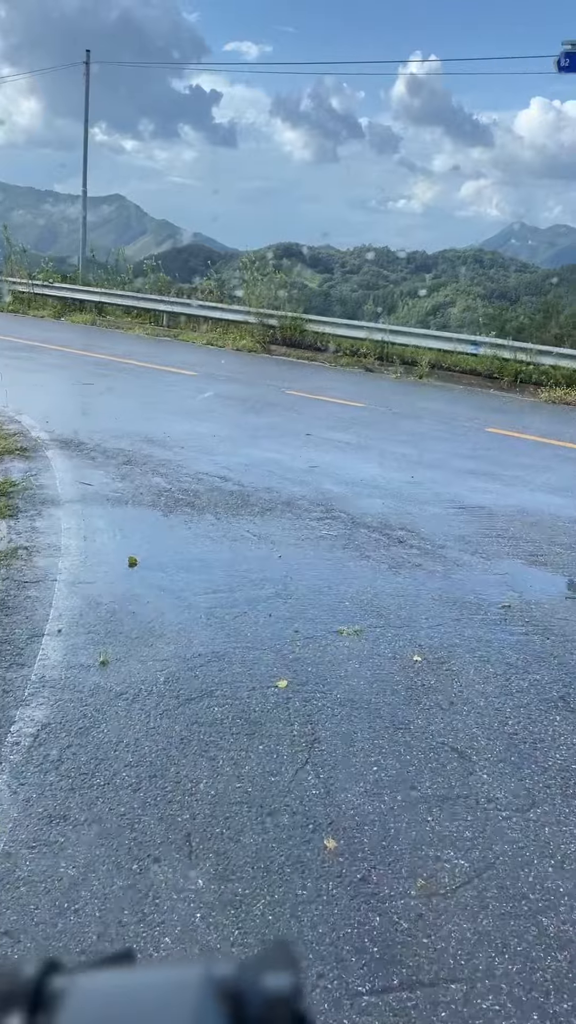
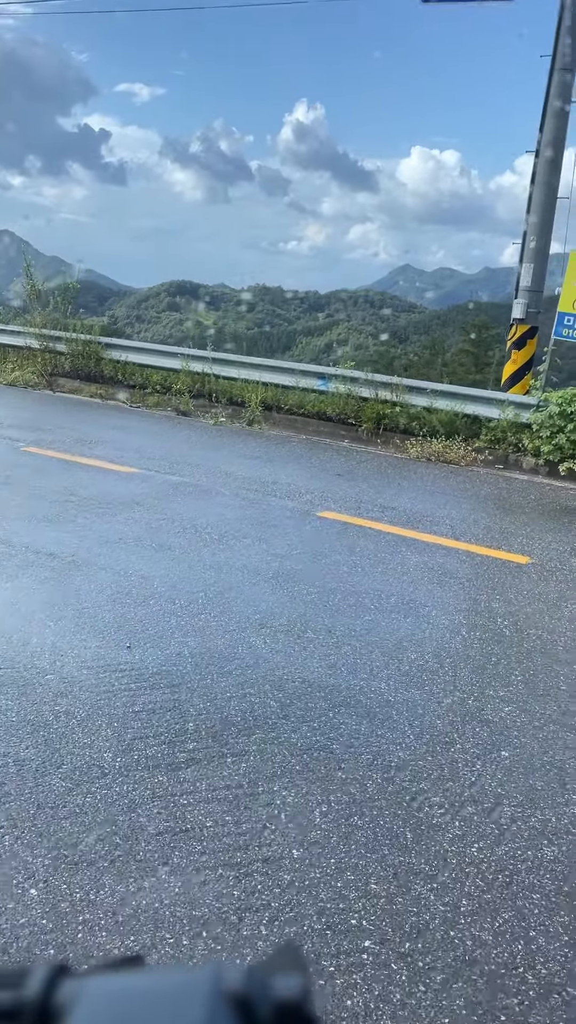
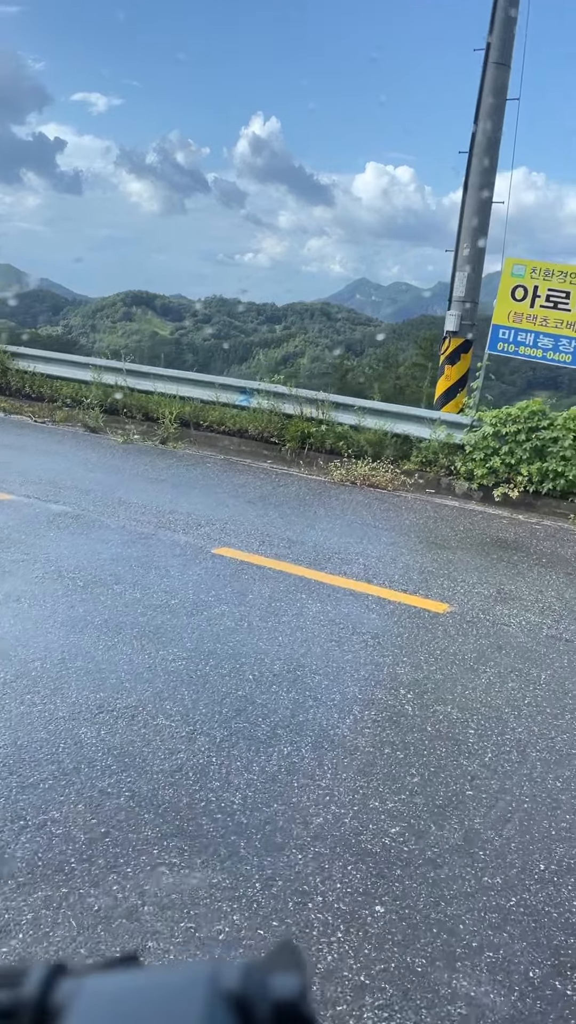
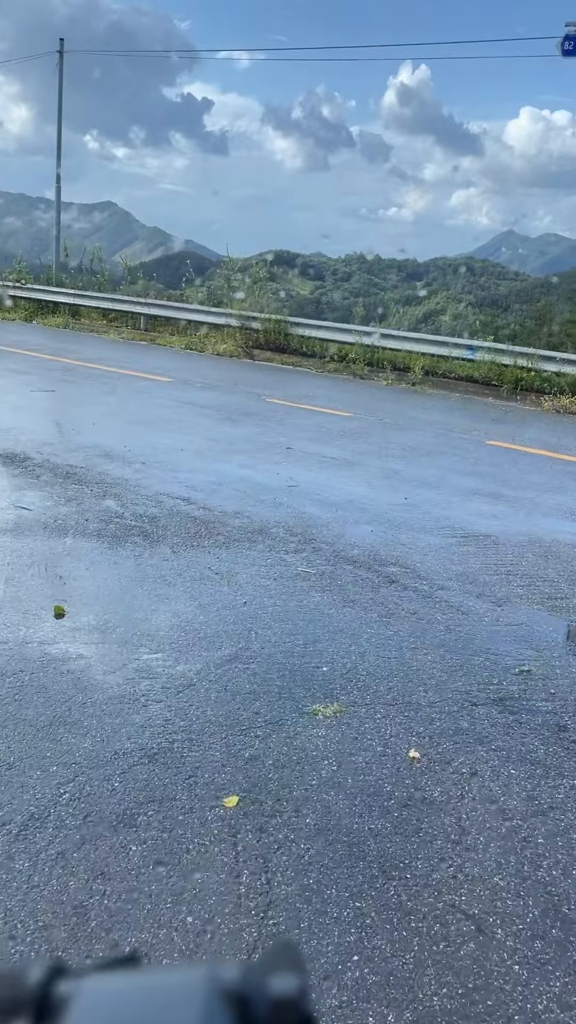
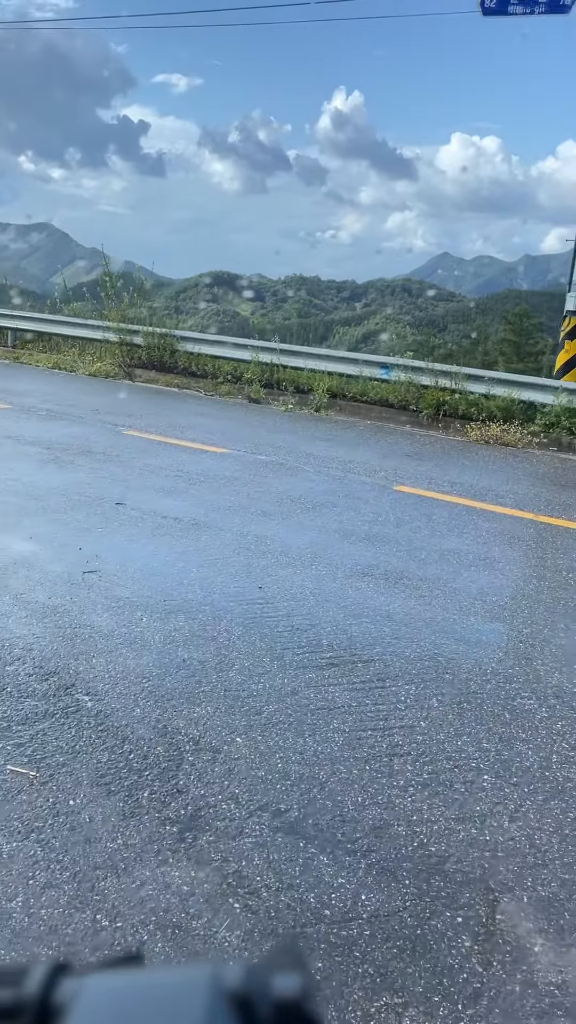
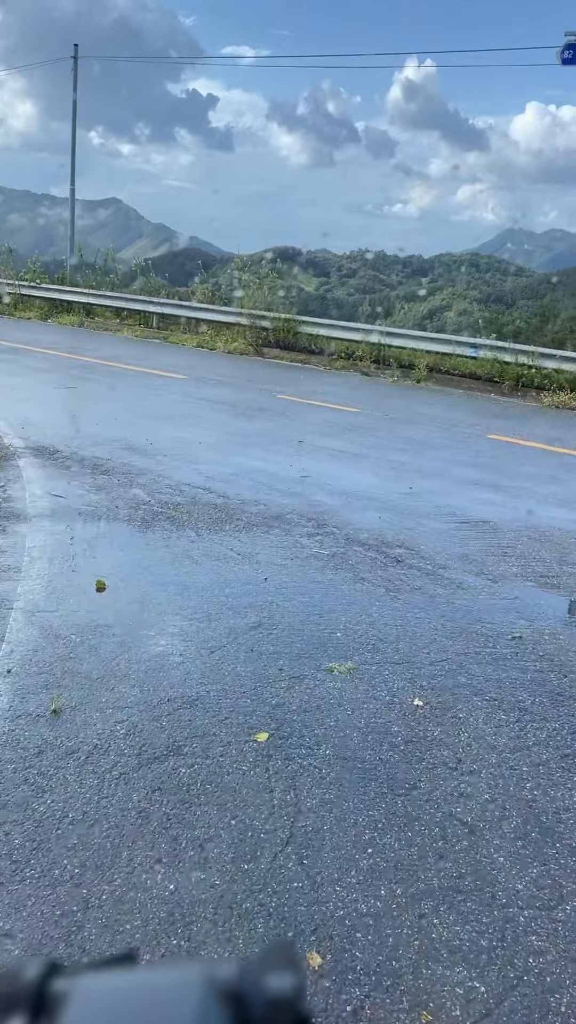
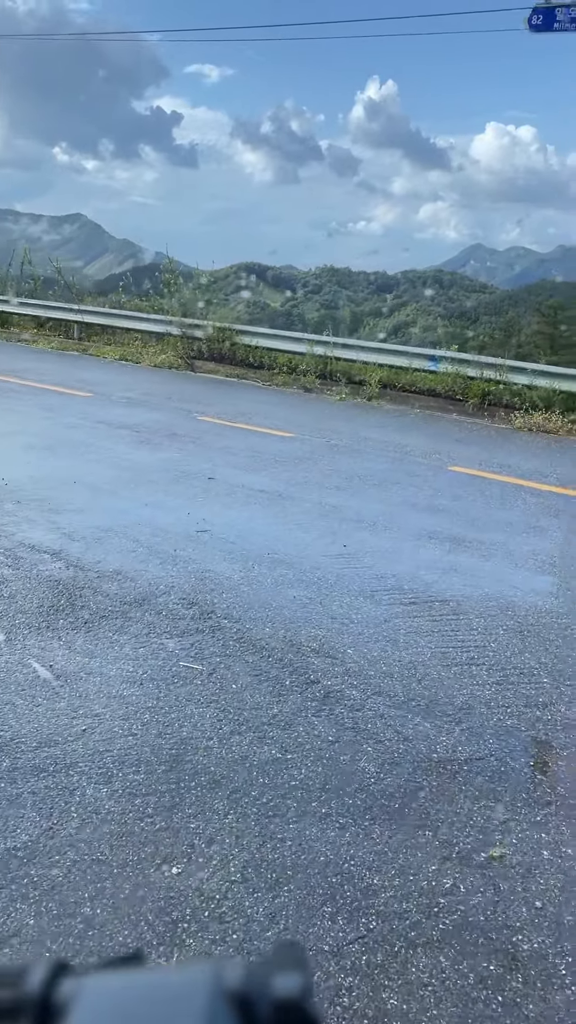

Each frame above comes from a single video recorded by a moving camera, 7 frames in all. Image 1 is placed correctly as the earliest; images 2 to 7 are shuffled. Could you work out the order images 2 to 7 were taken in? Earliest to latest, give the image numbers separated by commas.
6, 4, 7, 5, 2, 3
